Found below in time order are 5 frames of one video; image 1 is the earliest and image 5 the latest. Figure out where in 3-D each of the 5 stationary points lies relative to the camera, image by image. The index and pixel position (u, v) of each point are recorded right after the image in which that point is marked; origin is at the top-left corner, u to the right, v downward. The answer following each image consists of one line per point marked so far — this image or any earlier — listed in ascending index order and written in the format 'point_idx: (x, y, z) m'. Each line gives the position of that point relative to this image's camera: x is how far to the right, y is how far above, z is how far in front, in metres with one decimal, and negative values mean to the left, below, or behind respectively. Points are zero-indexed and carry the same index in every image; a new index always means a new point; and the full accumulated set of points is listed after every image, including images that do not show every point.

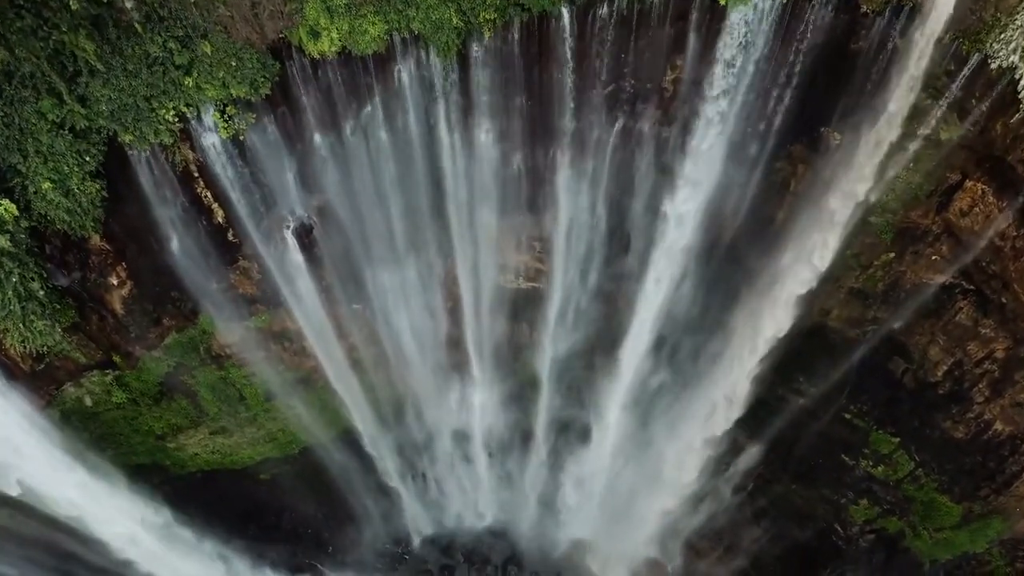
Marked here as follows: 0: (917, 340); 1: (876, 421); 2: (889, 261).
0: (+5.9, -0.8, +10.3) m
1: (+5.7, -2.1, +11.2) m
2: (+5.2, +0.3, +9.7) m
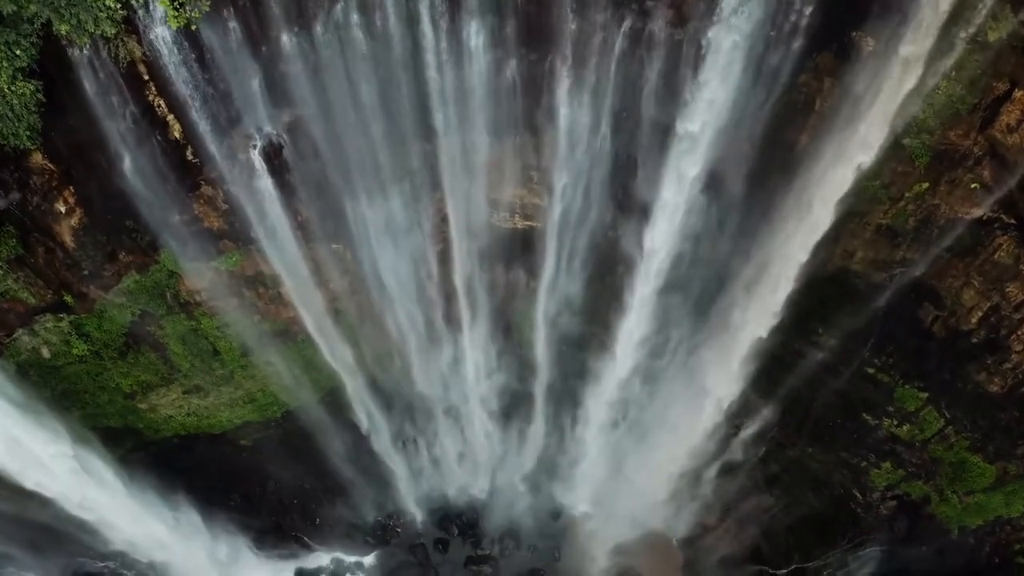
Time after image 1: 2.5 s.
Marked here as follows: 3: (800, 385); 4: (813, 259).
0: (+5.8, +0.1, +9.4) m
1: (+5.7, -1.3, +10.3) m
2: (+5.1, +1.2, +8.8) m
3: (+4.5, -1.5, +11.1) m
4: (+4.2, +0.4, +9.8) m
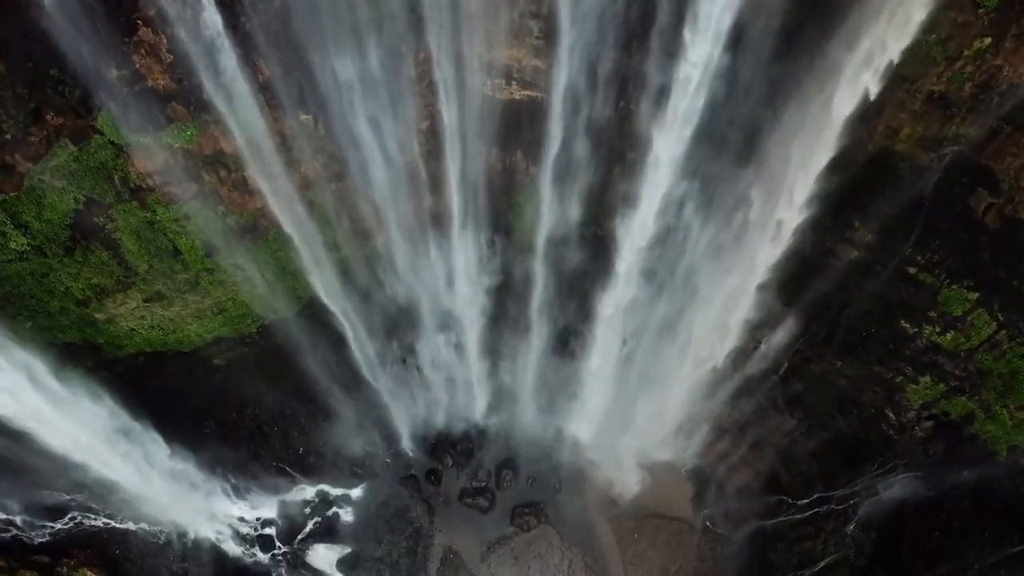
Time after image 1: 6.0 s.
0: (+5.8, +1.5, +8.1) m
1: (+5.6, +0.2, +9.1) m
2: (+5.0, +2.6, +7.5) m
3: (+4.5, 0.0, +10.0) m
4: (+4.1, +1.8, +8.6) m
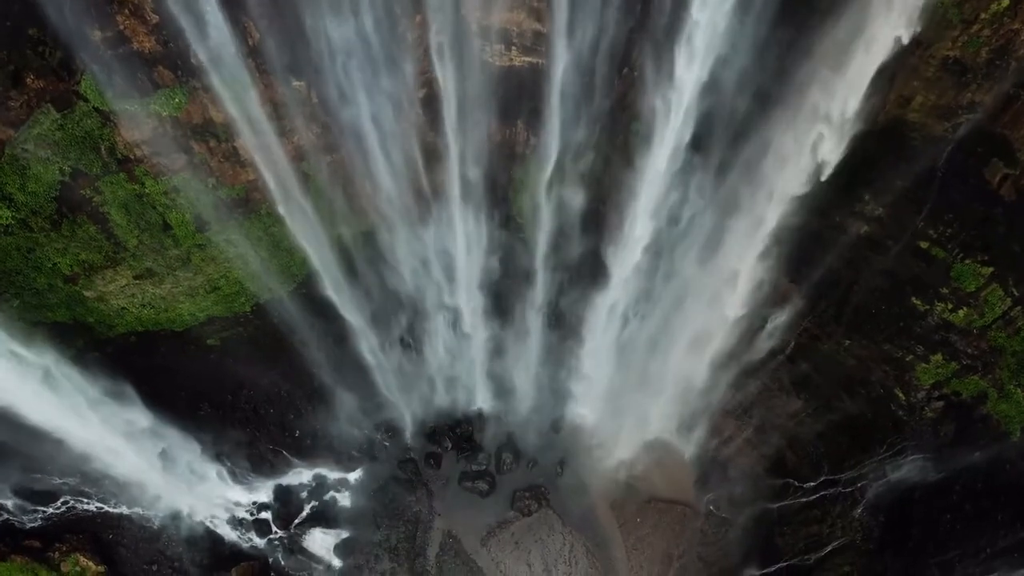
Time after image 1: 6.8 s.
0: (+5.8, +1.8, +7.8) m
1: (+5.6, +0.5, +8.8) m
2: (+5.0, +2.9, +7.2) m
3: (+4.5, +0.3, +9.7) m
4: (+4.1, +2.1, +8.3) m
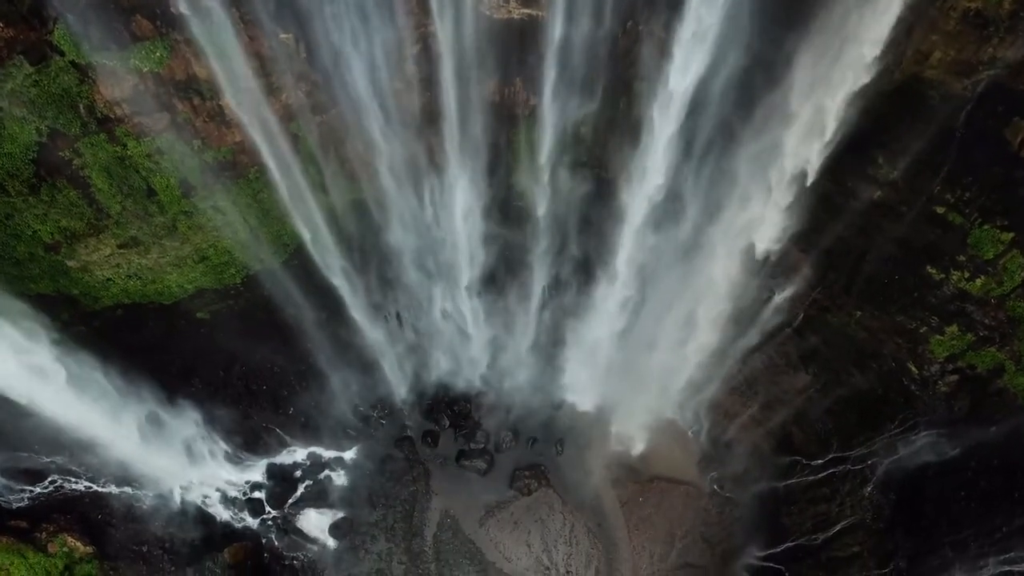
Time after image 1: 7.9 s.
0: (+5.7, +2.2, +7.5) m
1: (+5.6, +0.9, +8.4) m
2: (+5.0, +3.3, +6.8) m
3: (+4.5, +0.7, +9.3) m
4: (+4.1, +2.5, +7.9) m
